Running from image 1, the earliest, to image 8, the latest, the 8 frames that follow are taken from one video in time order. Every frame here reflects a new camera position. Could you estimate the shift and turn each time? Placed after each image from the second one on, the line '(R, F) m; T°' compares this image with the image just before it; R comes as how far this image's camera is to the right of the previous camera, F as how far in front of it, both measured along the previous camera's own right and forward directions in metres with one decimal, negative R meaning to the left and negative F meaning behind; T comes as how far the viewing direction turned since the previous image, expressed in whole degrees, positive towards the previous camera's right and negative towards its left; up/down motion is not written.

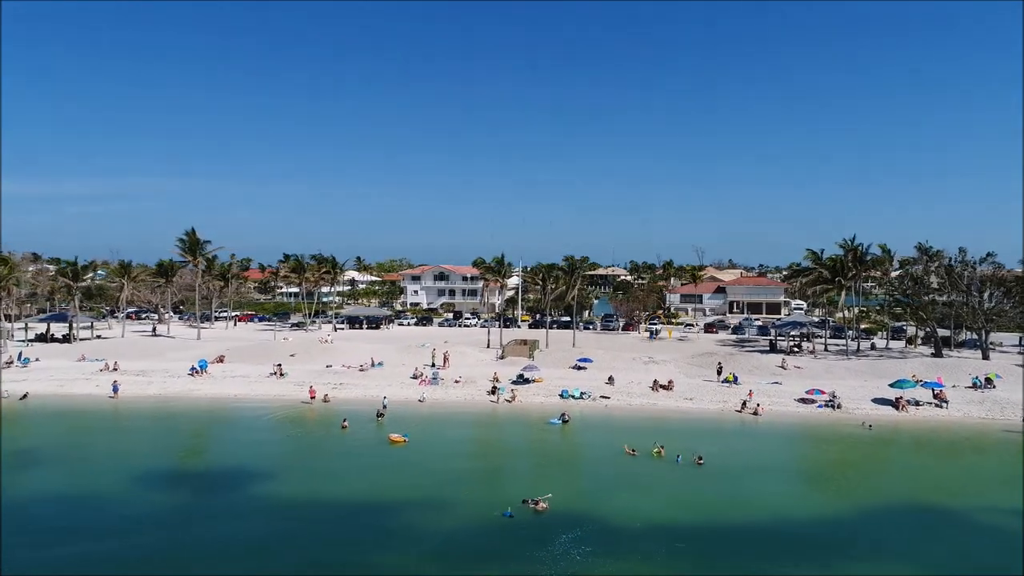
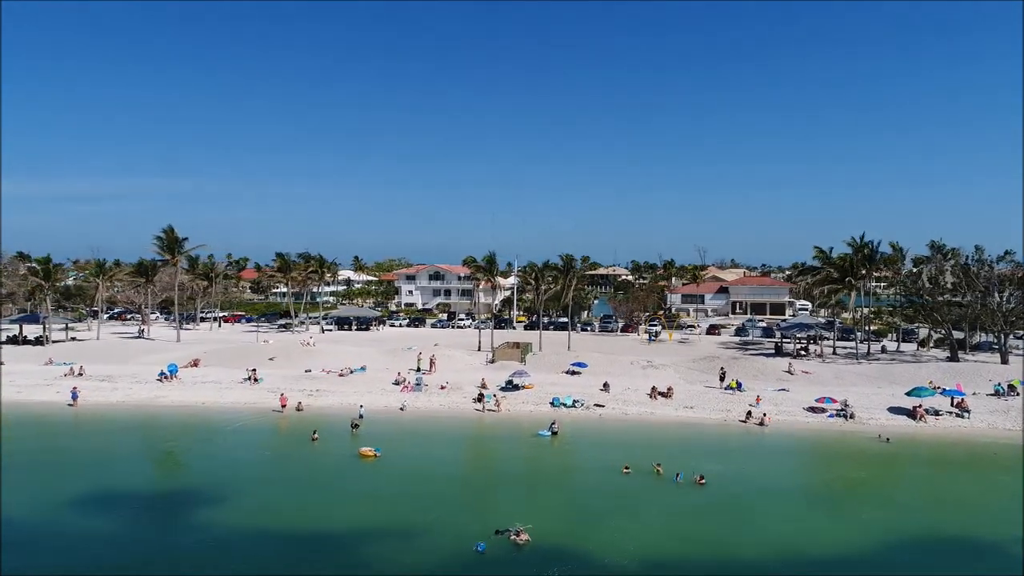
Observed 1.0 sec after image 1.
(+0.8, +2.7) m; 0°
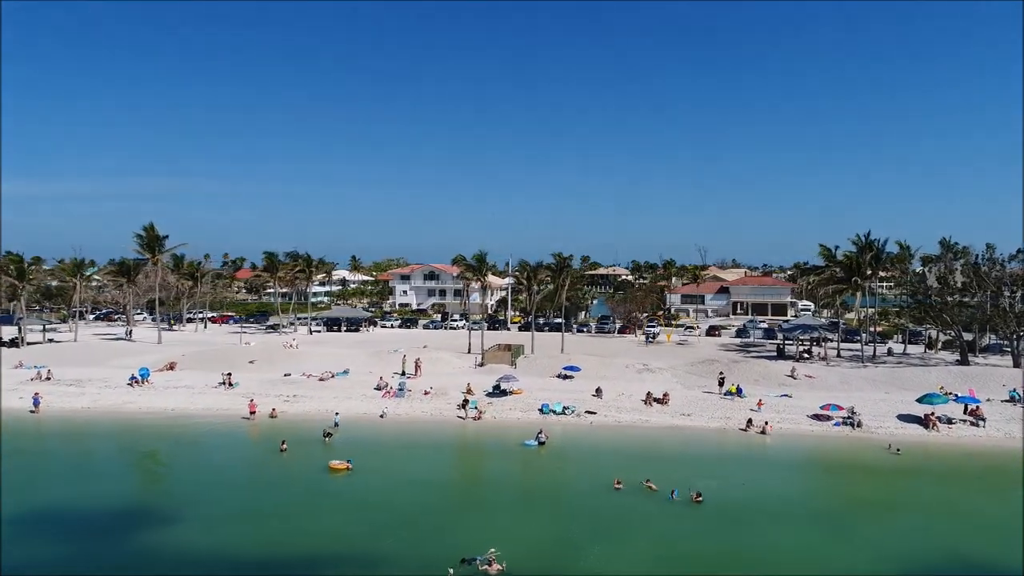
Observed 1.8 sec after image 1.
(+0.8, +2.1) m; 0°
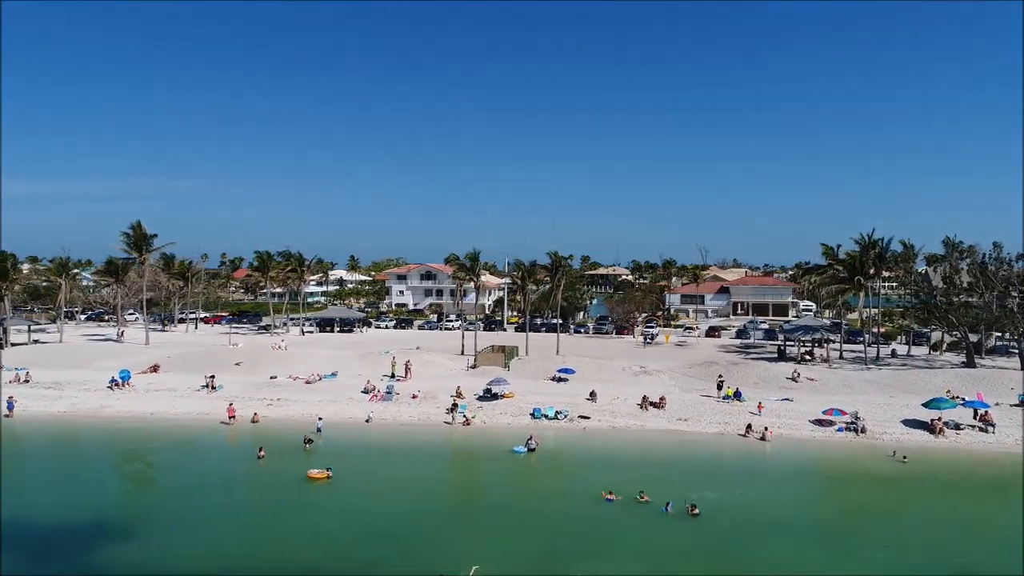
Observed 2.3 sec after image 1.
(+0.5, +1.2) m; 0°
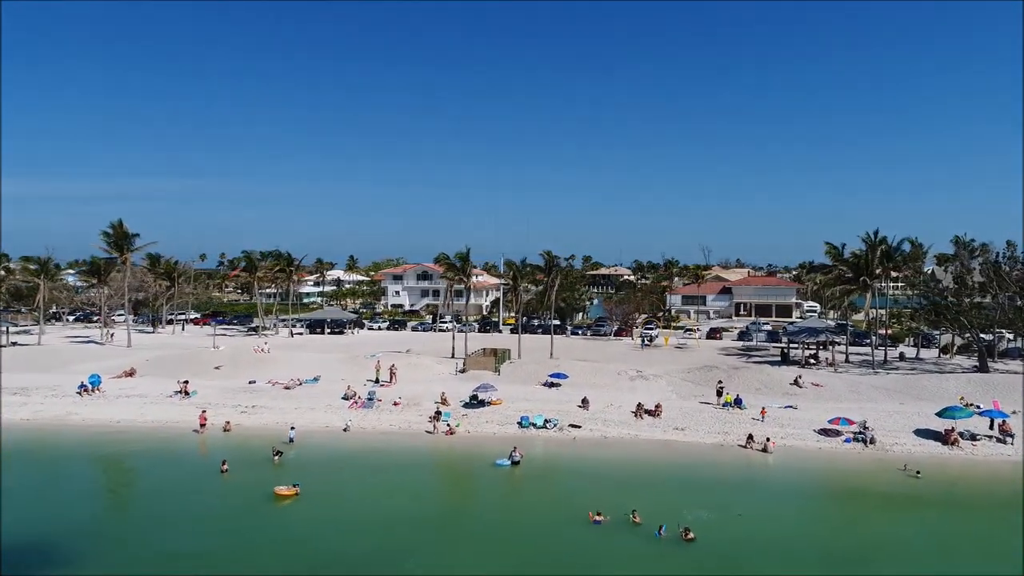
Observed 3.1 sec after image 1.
(+0.8, +1.9) m; 0°
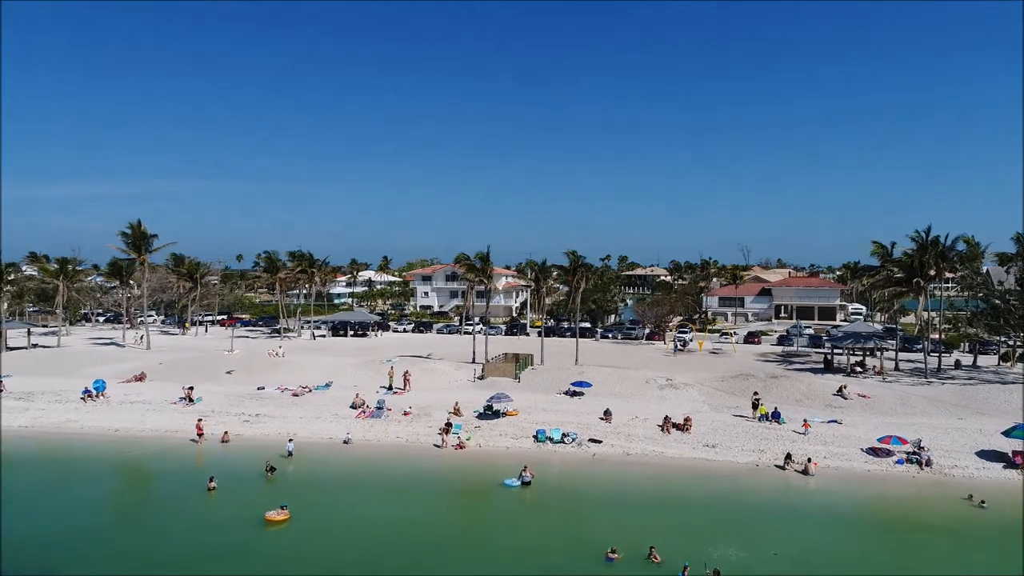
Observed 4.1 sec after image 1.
(+0.9, +2.3) m; -3°
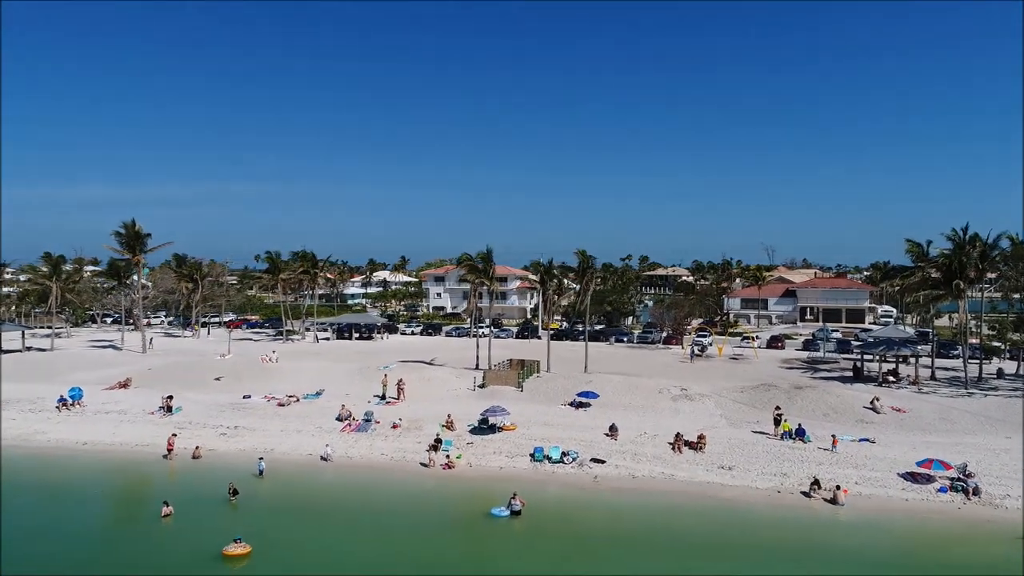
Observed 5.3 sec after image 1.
(+1.1, +2.7) m; -2°
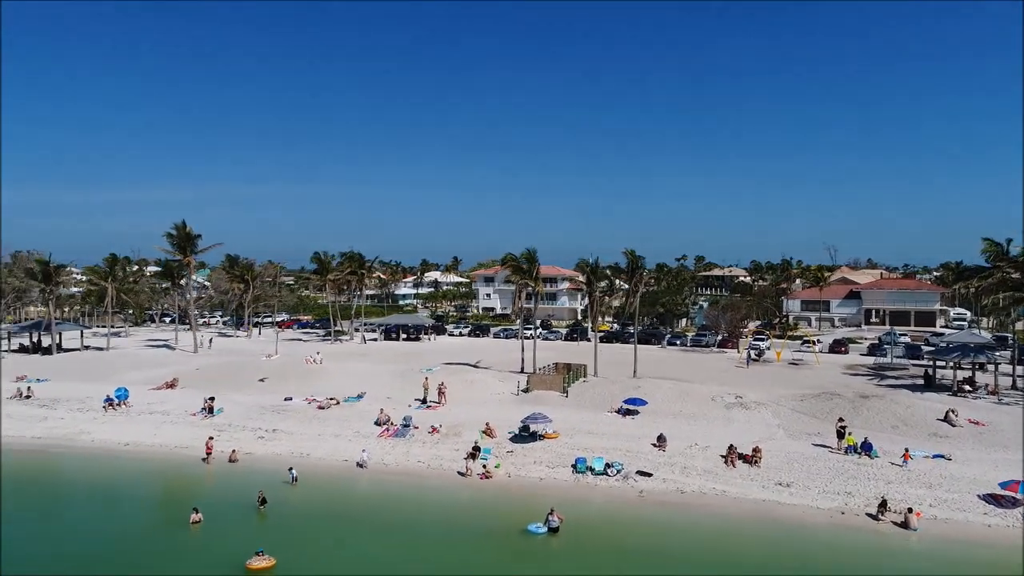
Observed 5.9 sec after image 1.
(+0.4, +1.2) m; -4°
